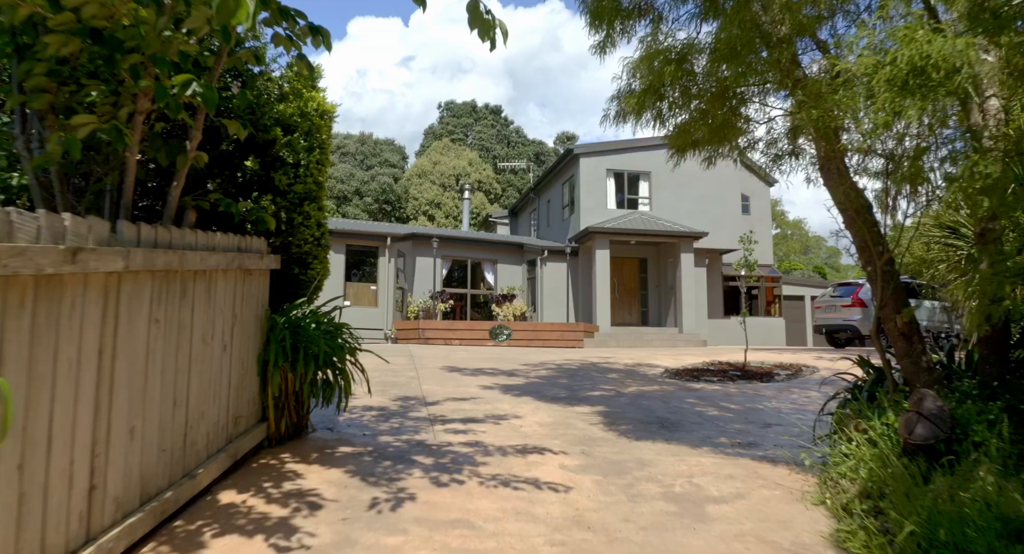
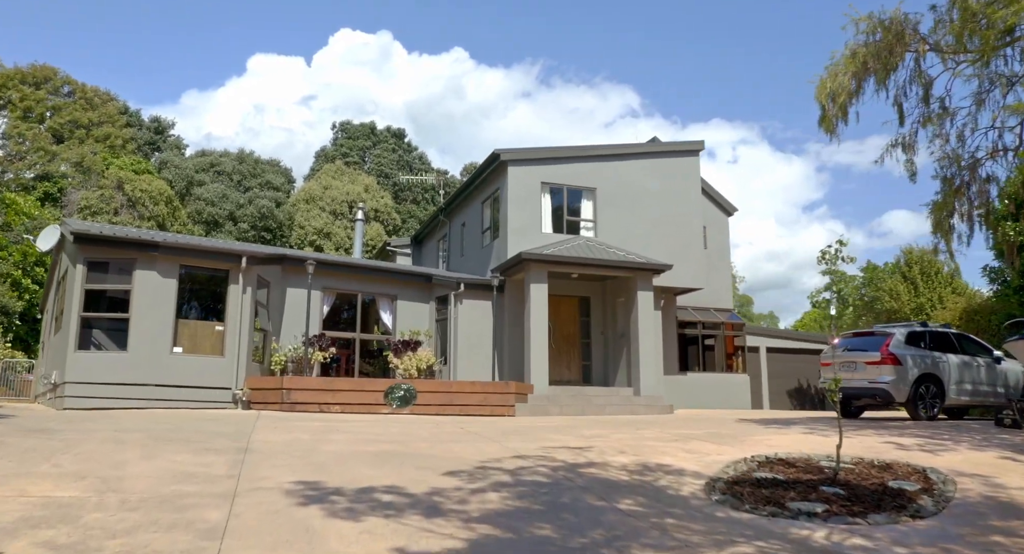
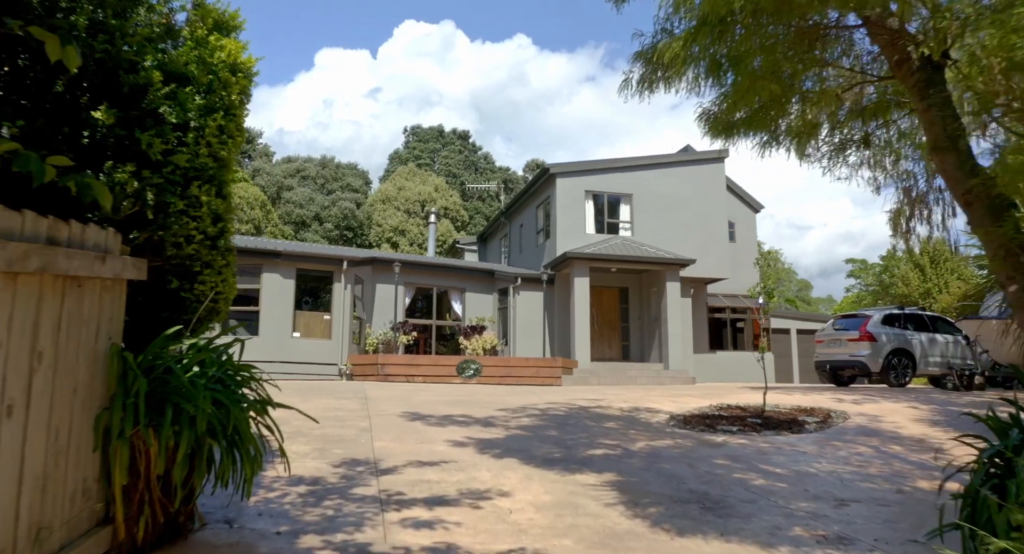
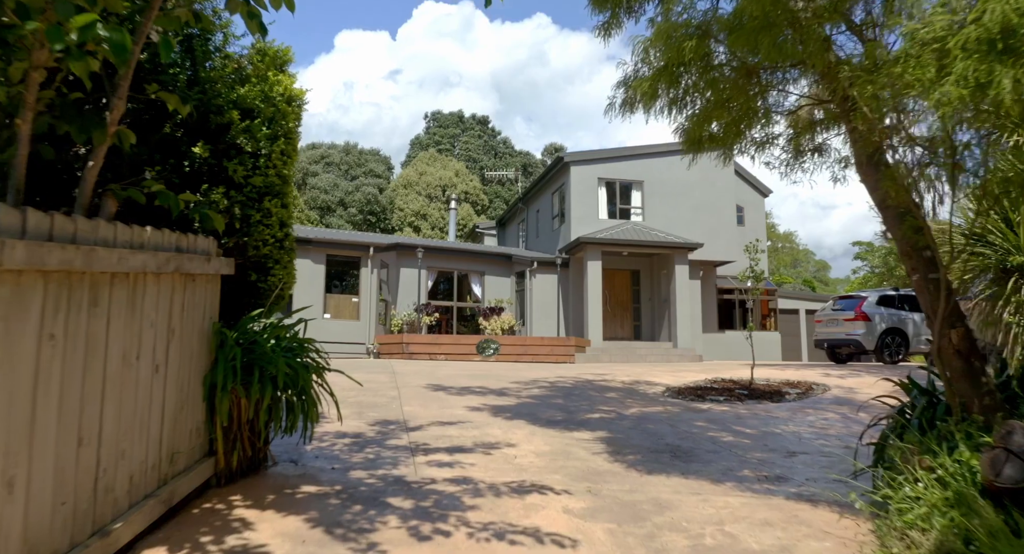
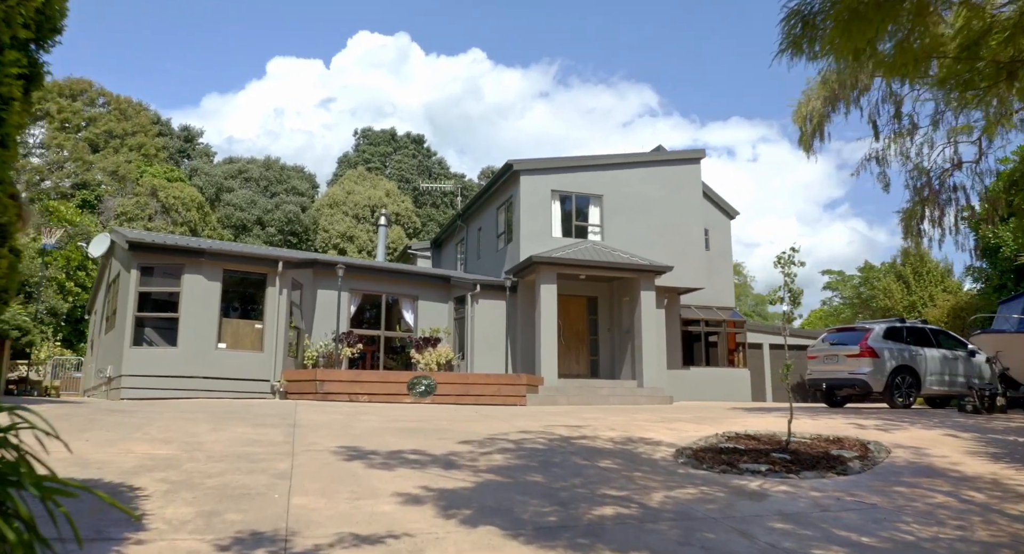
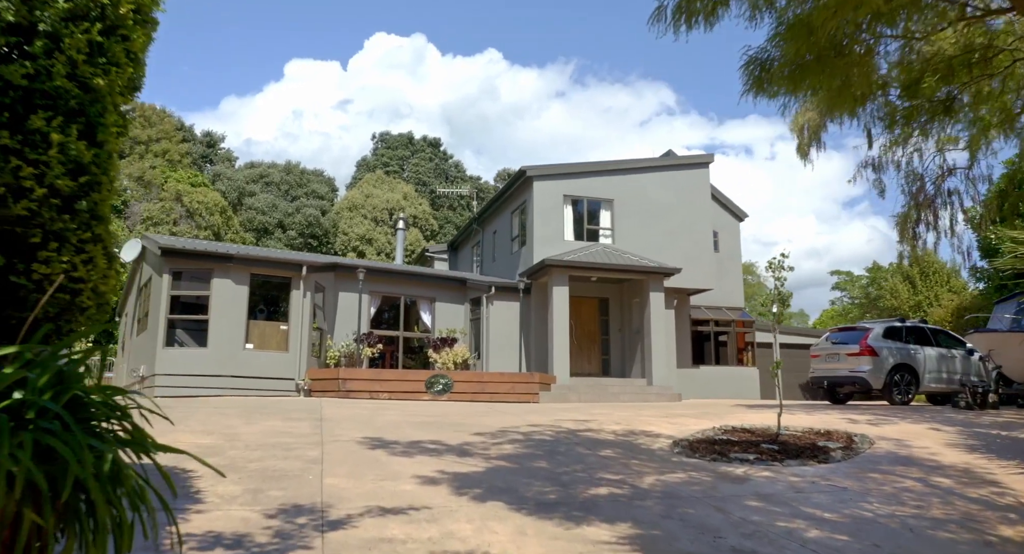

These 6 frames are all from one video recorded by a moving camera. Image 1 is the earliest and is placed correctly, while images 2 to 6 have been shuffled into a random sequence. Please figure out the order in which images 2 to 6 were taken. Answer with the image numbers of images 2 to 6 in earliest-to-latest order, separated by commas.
4, 3, 6, 5, 2
